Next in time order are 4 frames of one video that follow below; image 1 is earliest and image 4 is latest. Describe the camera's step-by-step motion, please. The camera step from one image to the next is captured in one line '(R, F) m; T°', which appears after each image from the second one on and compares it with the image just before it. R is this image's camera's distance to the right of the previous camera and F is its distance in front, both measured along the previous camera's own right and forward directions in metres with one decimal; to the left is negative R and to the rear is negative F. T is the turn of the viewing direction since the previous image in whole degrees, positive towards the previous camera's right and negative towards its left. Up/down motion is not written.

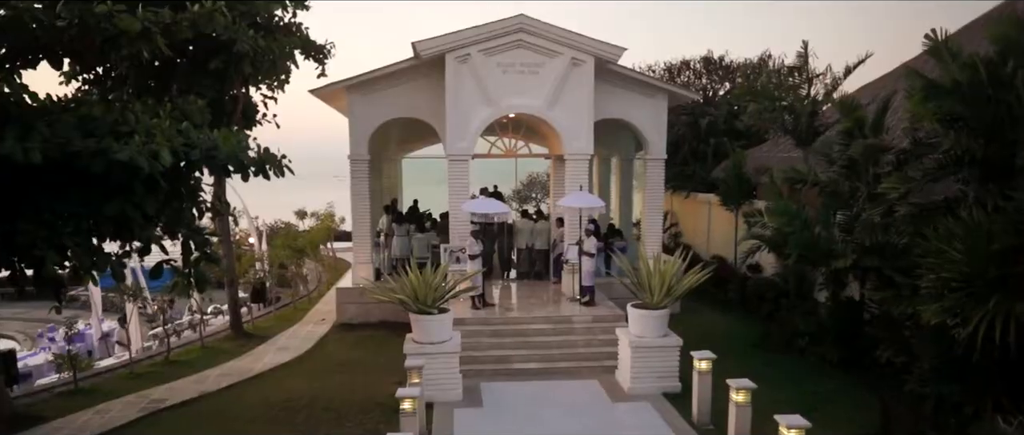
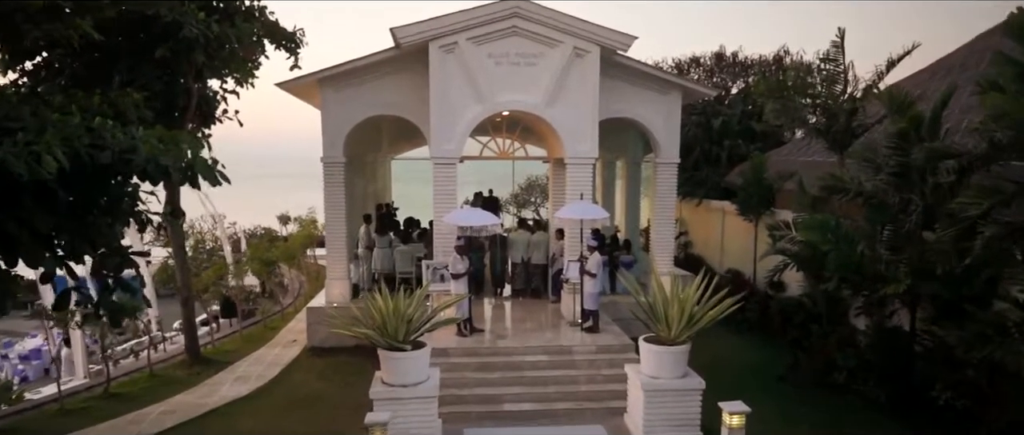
(+0.1, +1.8) m; 0°
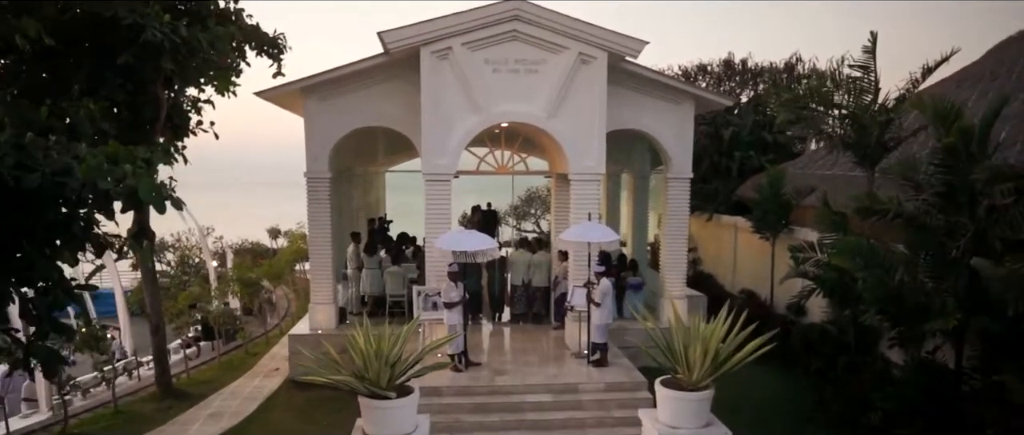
(0.0, +1.1) m; 0°
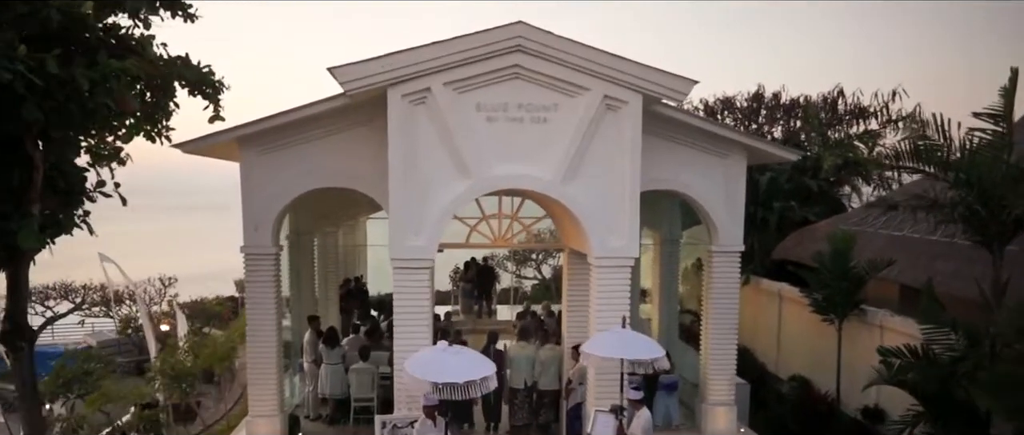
(0.0, +3.0) m; 0°
